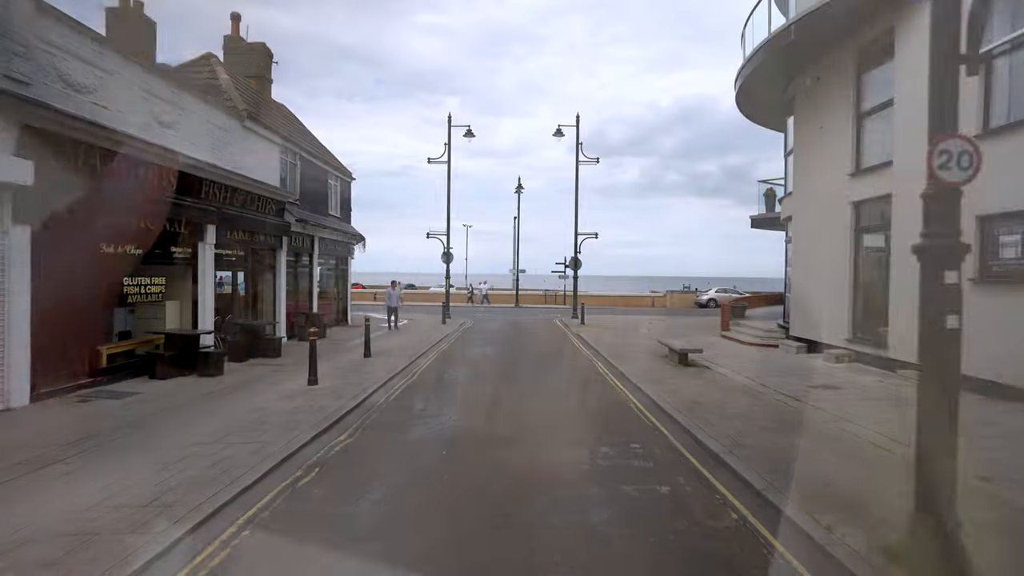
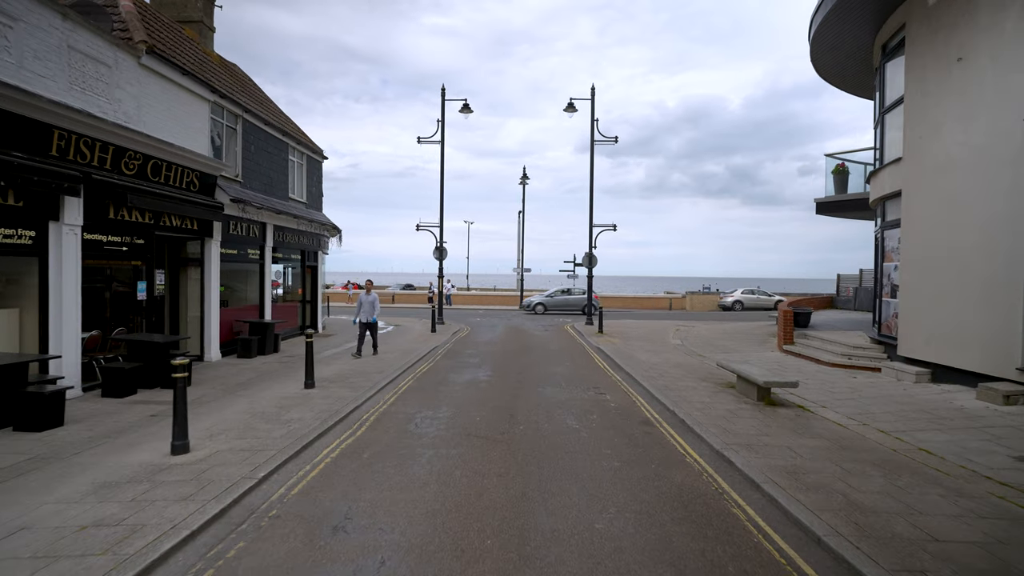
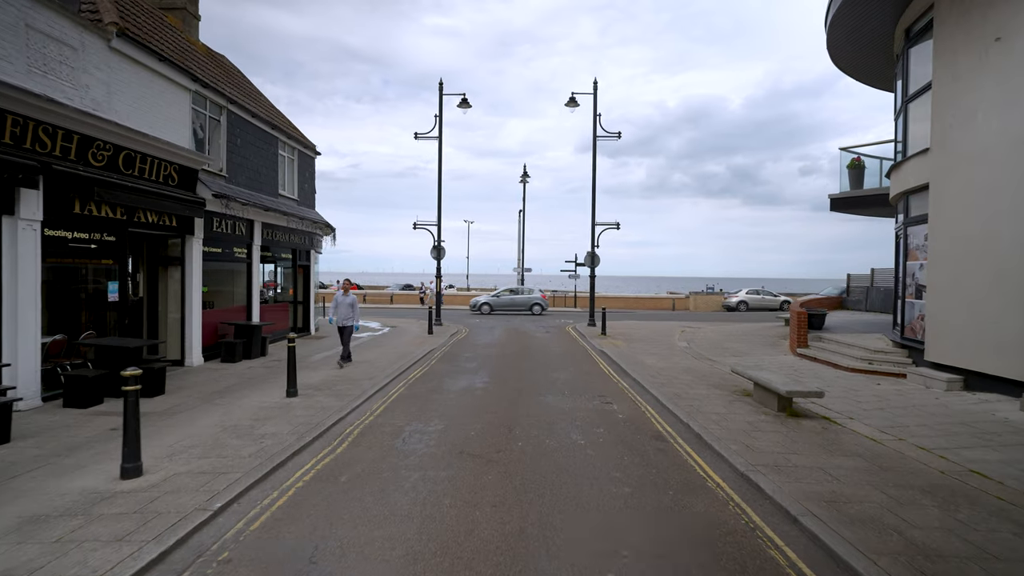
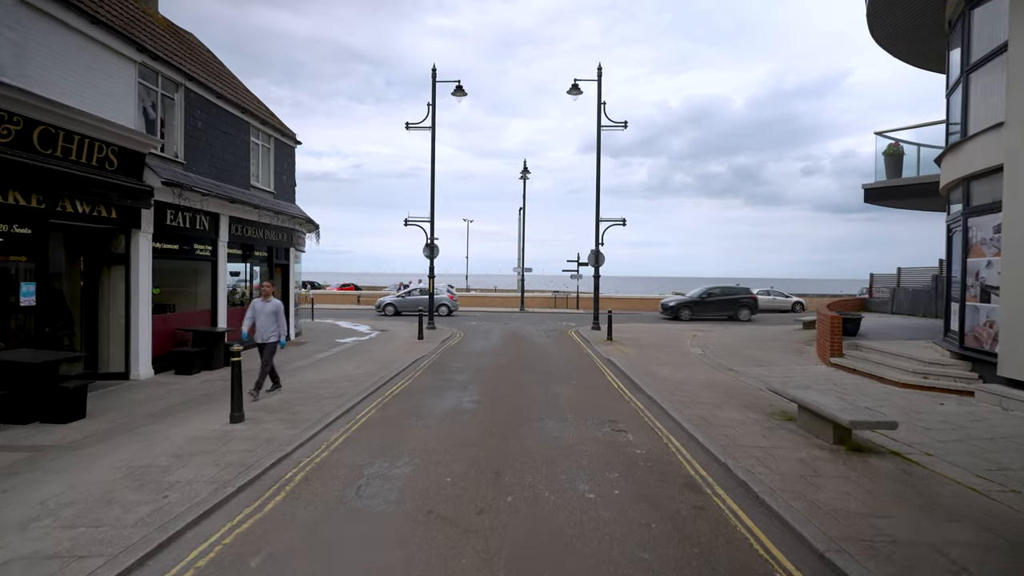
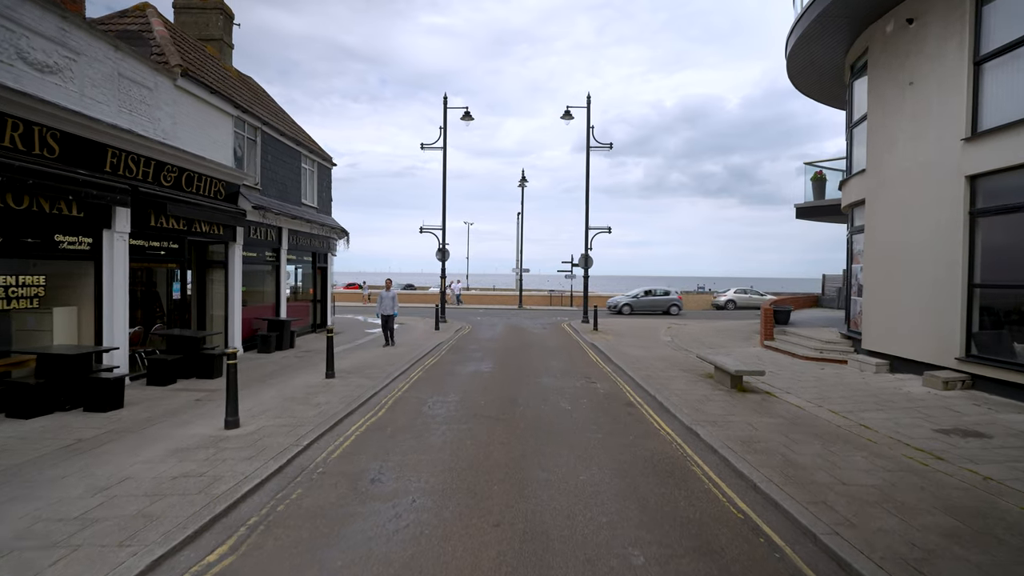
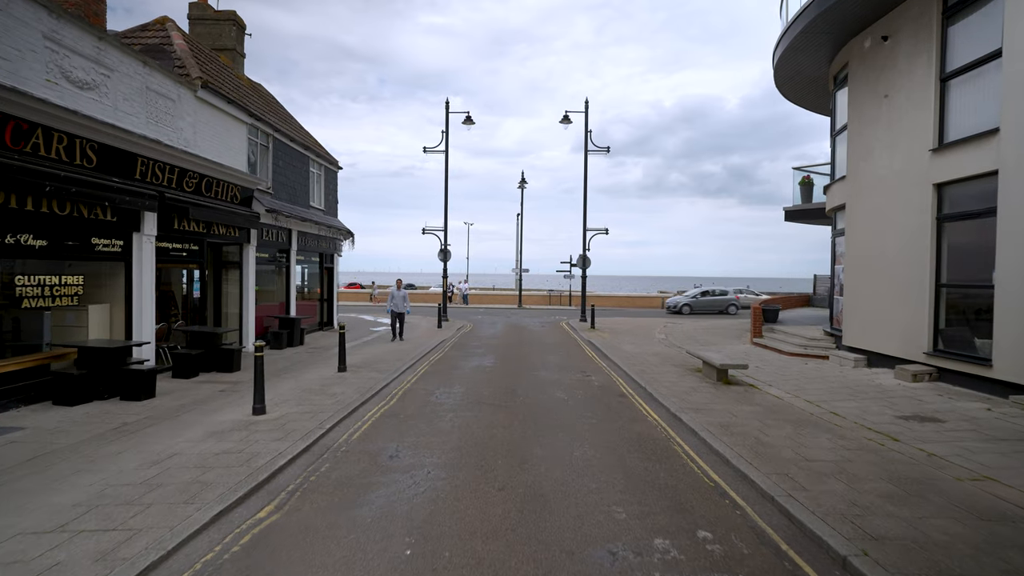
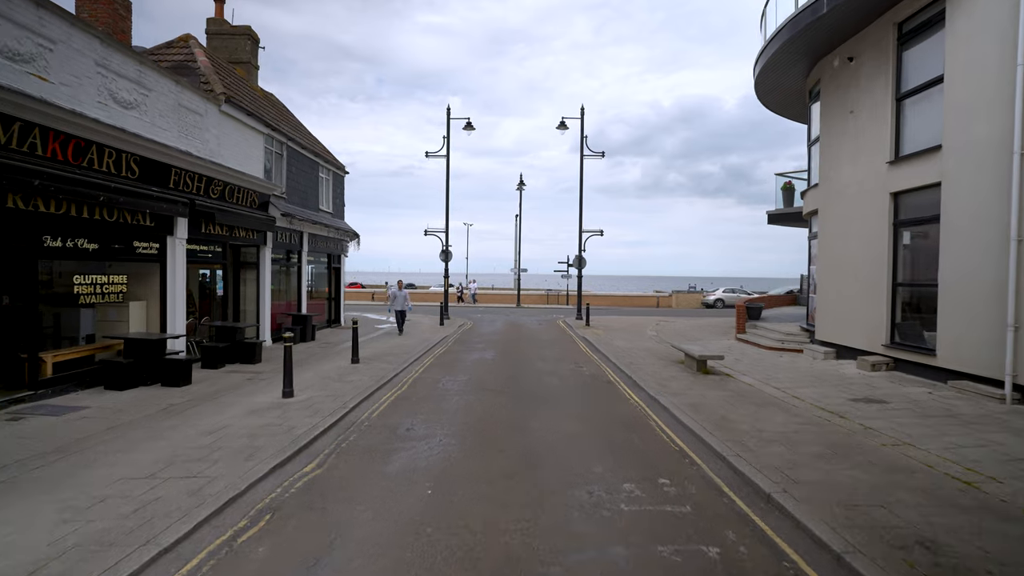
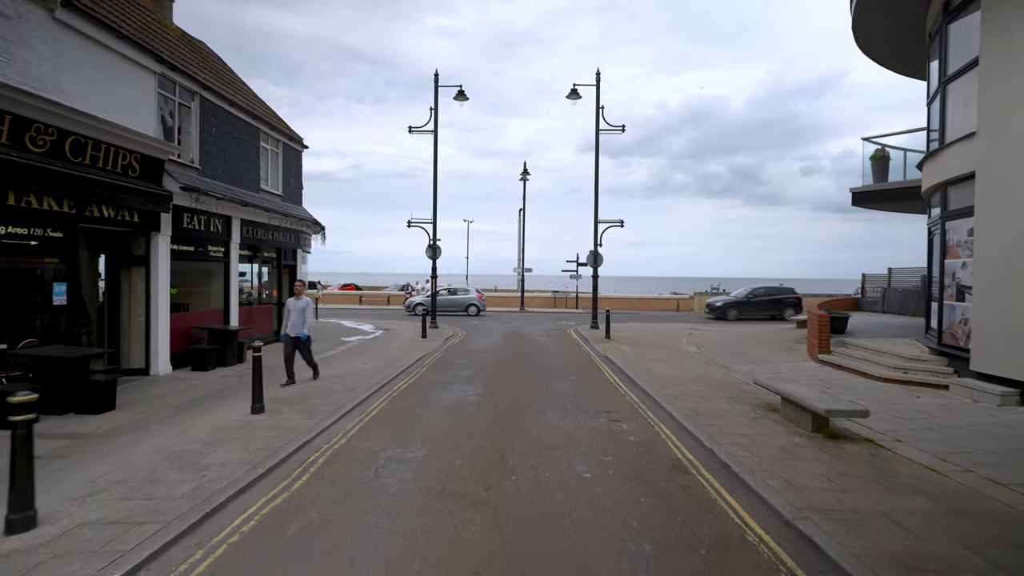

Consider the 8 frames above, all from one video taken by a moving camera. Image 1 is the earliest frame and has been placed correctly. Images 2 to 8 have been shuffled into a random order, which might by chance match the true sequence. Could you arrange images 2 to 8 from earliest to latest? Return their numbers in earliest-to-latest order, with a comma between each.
7, 6, 5, 2, 3, 8, 4
